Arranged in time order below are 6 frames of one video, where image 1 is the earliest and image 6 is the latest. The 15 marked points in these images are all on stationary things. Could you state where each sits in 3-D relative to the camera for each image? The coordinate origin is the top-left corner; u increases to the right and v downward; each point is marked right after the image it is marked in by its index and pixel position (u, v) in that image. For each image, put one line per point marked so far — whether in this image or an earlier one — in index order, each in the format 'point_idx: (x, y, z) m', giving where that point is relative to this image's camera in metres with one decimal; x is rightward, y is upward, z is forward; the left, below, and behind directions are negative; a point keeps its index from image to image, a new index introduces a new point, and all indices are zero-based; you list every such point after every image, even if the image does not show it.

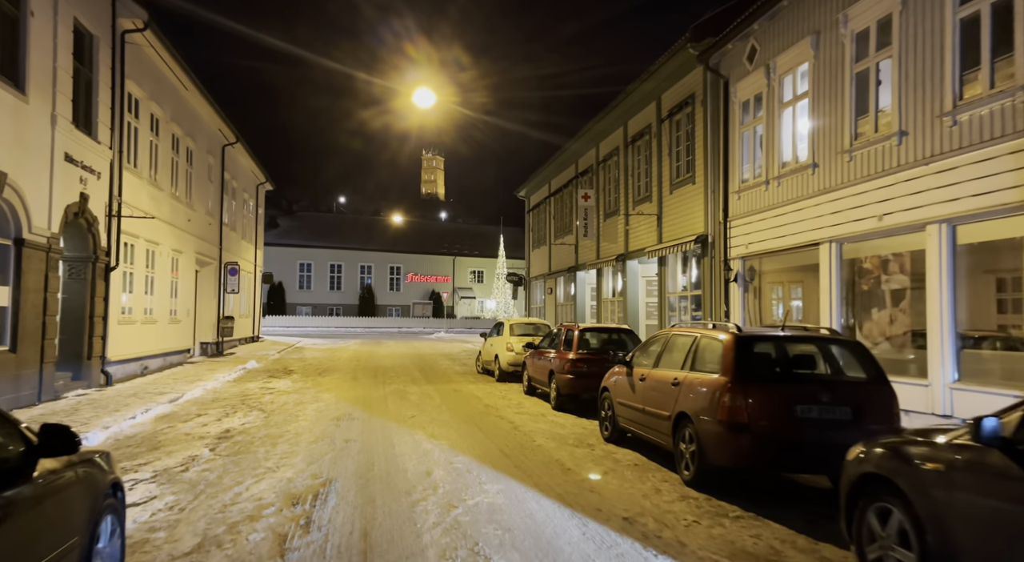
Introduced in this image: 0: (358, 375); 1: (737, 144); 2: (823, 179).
0: (-4.4, -2.8, +17.0) m
1: (+4.9, +3.0, +12.6) m
2: (+5.4, +1.8, +10.2) m
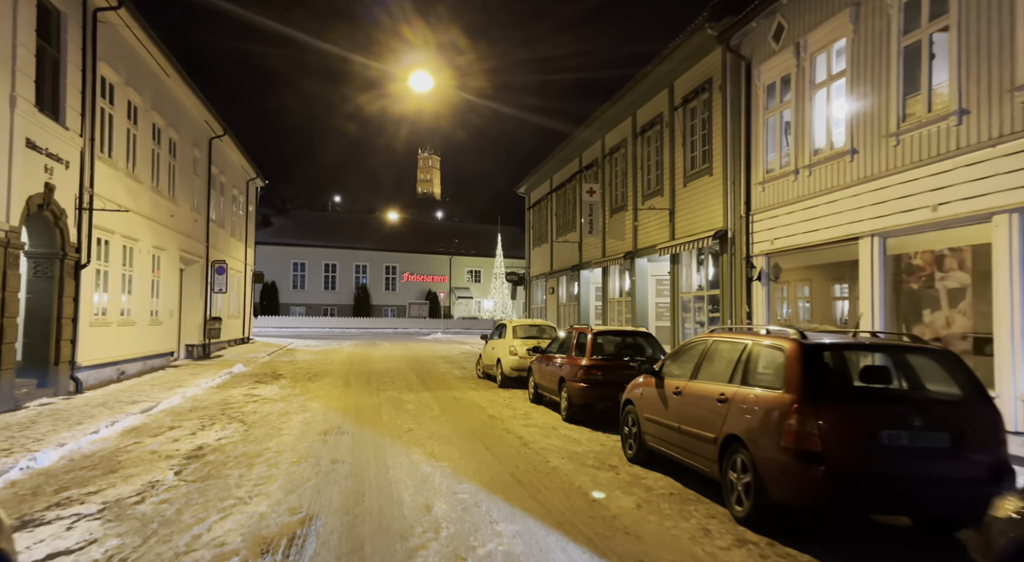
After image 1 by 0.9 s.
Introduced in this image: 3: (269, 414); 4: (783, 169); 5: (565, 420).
0: (-4.4, -2.7, +15.9) m
1: (+5.0, +3.0, +11.6) m
2: (+5.5, +1.8, +9.2) m
3: (-4.5, -2.5, +10.9) m
4: (+5.1, +2.1, +11.1) m
5: (+0.9, -2.3, +9.8) m
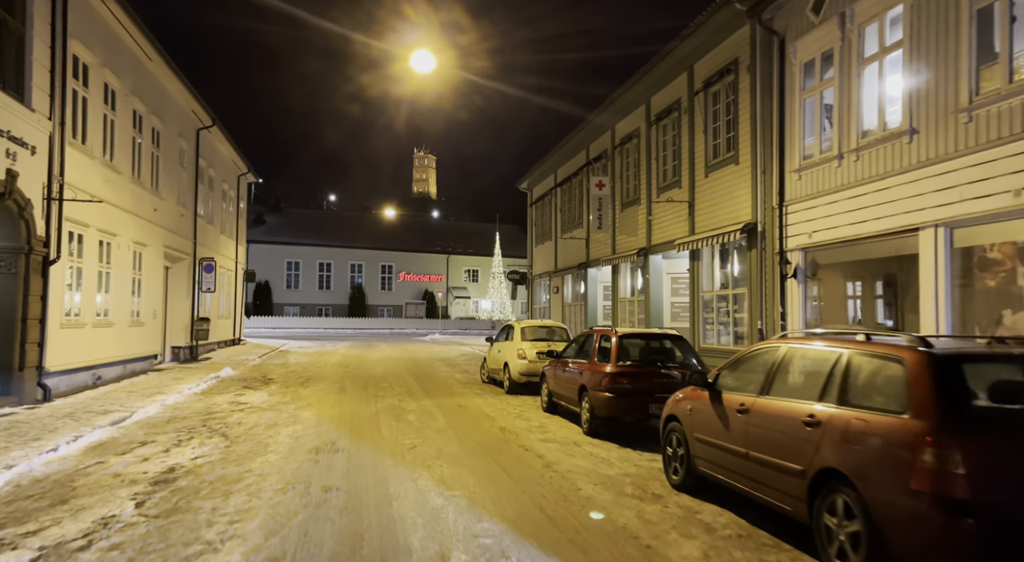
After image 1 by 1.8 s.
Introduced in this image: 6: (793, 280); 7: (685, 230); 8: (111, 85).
0: (-4.2, -2.7, +14.8) m
1: (+5.2, +3.0, +10.6) m
2: (+5.8, +1.9, +8.2) m
3: (-4.3, -2.4, +9.8) m
4: (+5.3, +2.2, +10.0) m
5: (+1.1, -2.3, +8.7) m
6: (+5.2, 0.0, +10.8) m
7: (+4.3, +1.3, +14.6) m
8: (-10.1, +4.9, +14.7) m
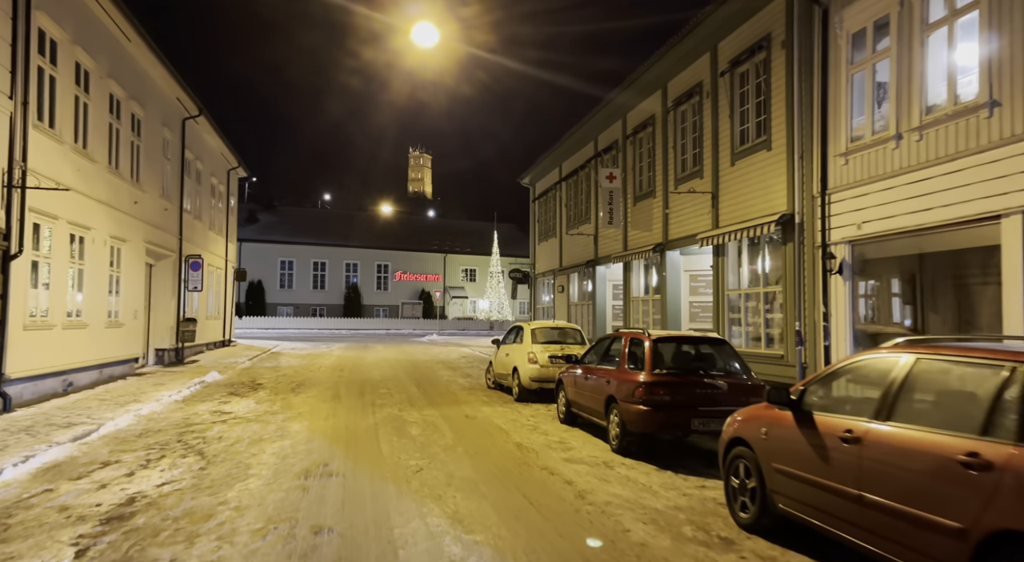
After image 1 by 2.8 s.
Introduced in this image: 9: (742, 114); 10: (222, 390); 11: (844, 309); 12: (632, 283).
0: (-4.0, -2.6, +13.7) m
1: (+5.4, +3.1, +9.5) m
2: (+6.0, +1.9, +7.1) m
3: (-4.1, -2.4, +8.7) m
4: (+5.6, +2.2, +9.0) m
5: (+1.4, -2.2, +7.6) m
6: (+5.4, +0.1, +9.7) m
7: (+4.5, +1.3, +13.5) m
8: (-9.9, +5.0, +13.5) m
9: (+4.8, +3.5, +12.4) m
10: (-7.2, -2.7, +14.5) m
11: (+5.4, -0.4, +9.6) m
12: (+3.6, -0.1, +17.5) m
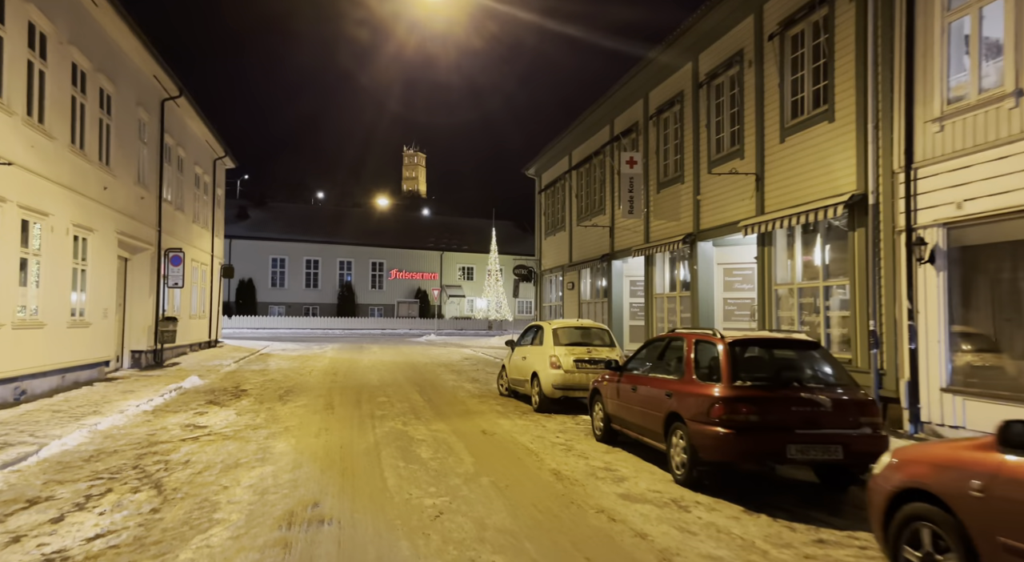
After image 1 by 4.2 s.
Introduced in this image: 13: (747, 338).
0: (-3.6, -2.5, +12.0) m
1: (+5.8, +3.2, +8.0) m
2: (+6.4, +2.0, +5.5) m
3: (-3.7, -2.3, +7.0) m
4: (+6.0, +2.3, +7.4) m
5: (+1.8, -2.1, +6.0) m
6: (+5.8, +0.2, +8.1) m
7: (+4.9, +1.5, +11.9) m
8: (-9.5, +5.1, +11.8) m
9: (+5.2, +3.7, +10.8) m
10: (-6.9, -2.6, +12.9) m
11: (+5.8, -0.3, +8.0) m
12: (+3.9, +0.1, +15.9) m
13: (+2.5, -0.6, +6.3) m
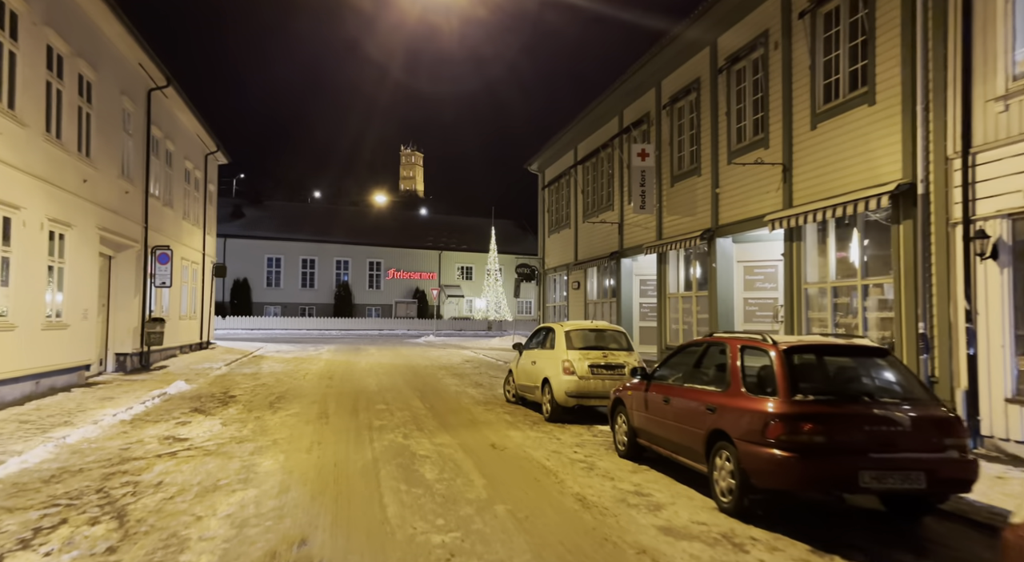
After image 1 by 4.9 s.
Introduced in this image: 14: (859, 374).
0: (-3.5, -2.4, +11.2) m
1: (+6.0, +3.3, +7.1) m
2: (+6.6, +2.1, +4.7) m
3: (-3.5, -2.2, +6.2) m
4: (+6.2, +2.4, +6.6) m
5: (+2.0, -2.1, +5.2) m
6: (+6.0, +0.2, +7.3) m
7: (+5.0, +1.5, +11.1) m
8: (-9.4, +5.1, +10.9) m
9: (+5.4, +3.7, +10.0) m
10: (-6.7, -2.5, +12.0) m
11: (+6.0, -0.3, +7.2) m
12: (+4.1, +0.1, +15.1) m
13: (+2.7, -0.6, +5.5) m
14: (+3.3, -0.8, +5.4) m
